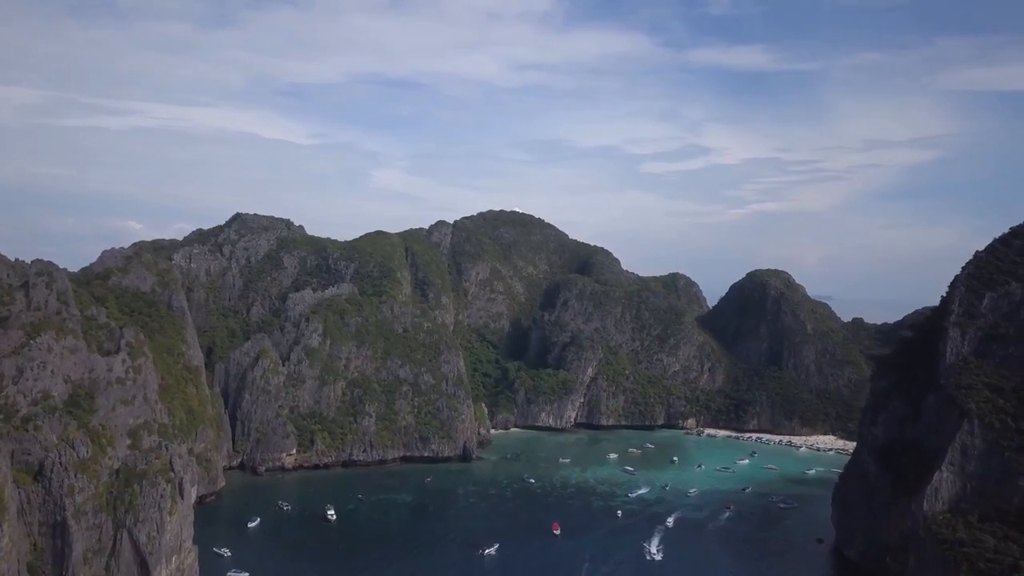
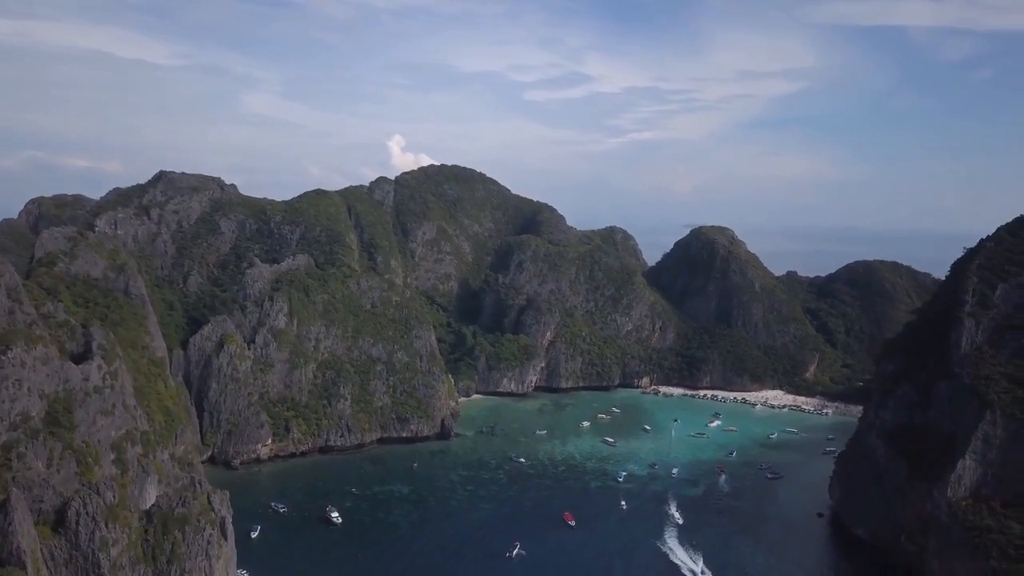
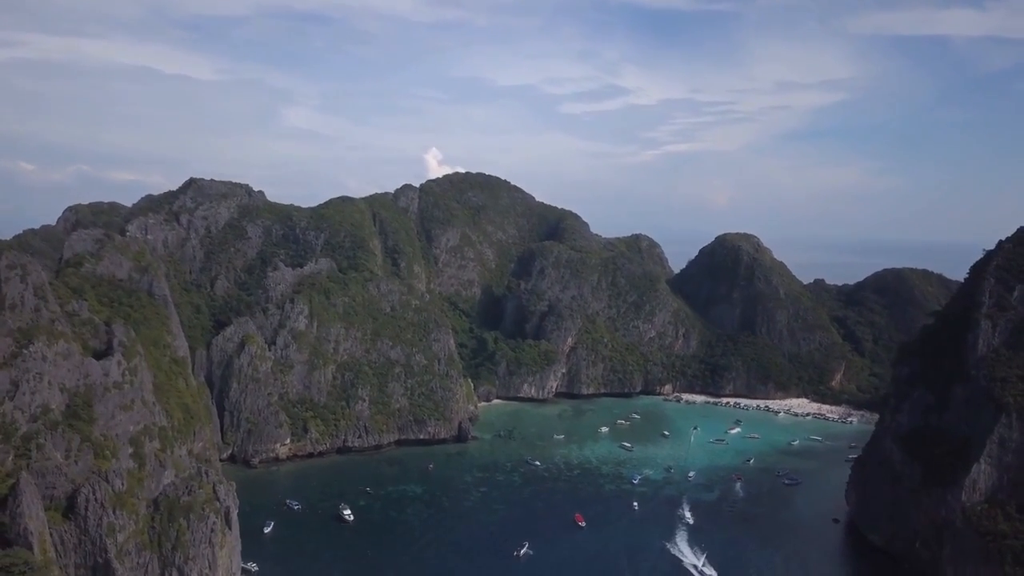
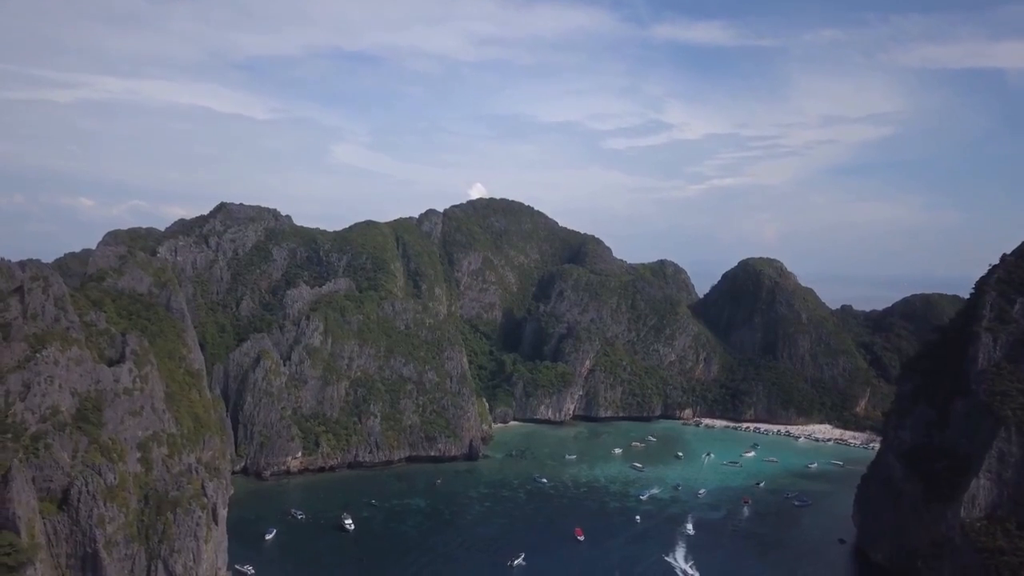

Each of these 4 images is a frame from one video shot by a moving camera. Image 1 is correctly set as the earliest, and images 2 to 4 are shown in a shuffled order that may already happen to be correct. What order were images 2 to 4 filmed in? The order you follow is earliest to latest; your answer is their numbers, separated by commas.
4, 3, 2
